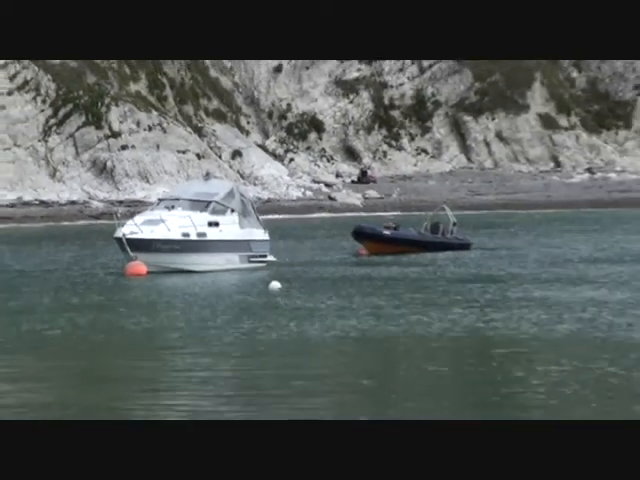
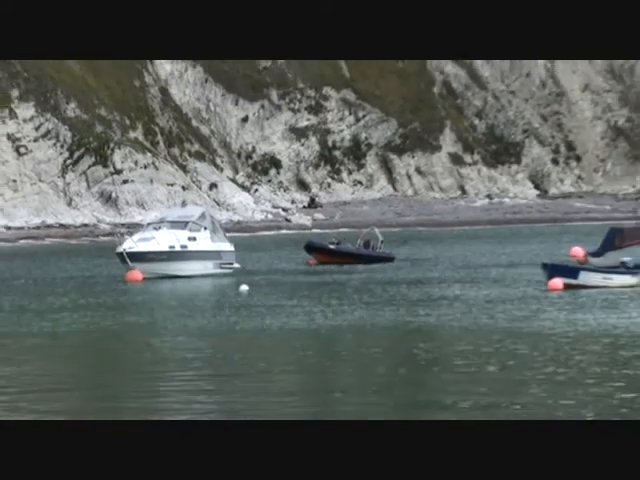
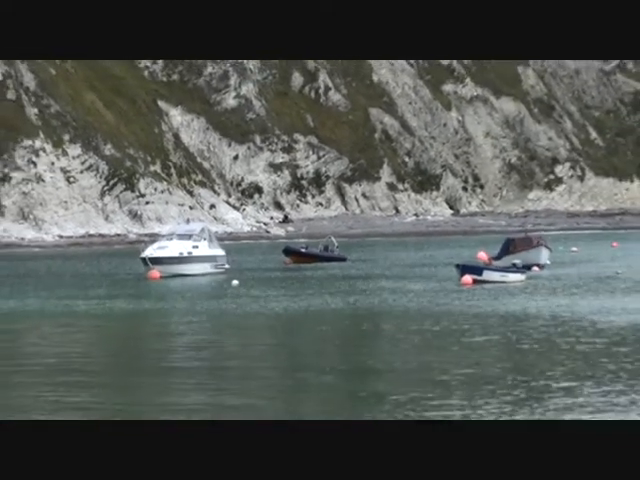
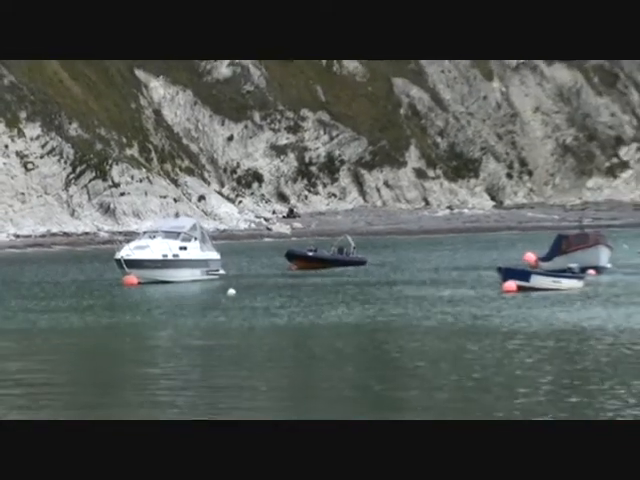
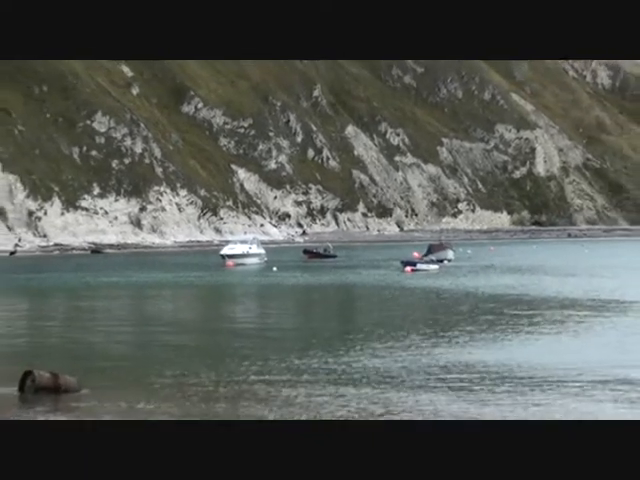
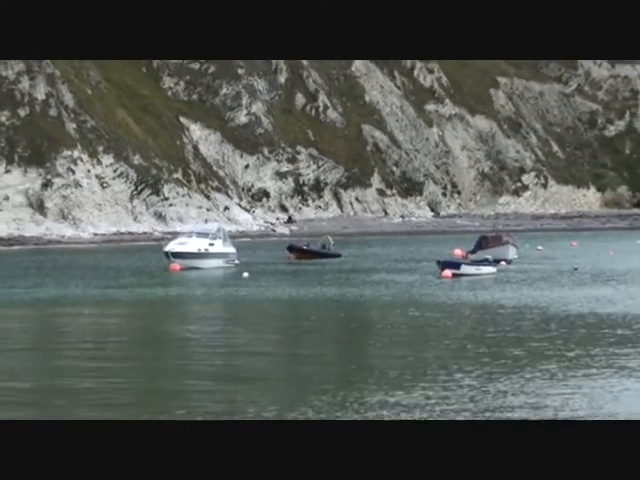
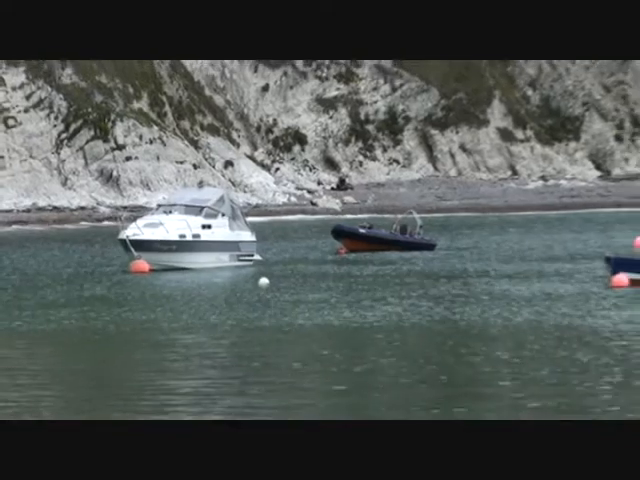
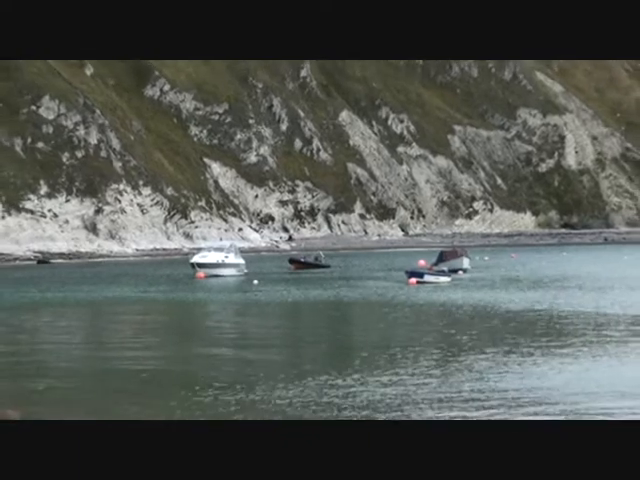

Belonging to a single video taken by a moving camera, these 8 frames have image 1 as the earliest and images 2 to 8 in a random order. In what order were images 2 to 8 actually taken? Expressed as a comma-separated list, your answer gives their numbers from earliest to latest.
7, 2, 4, 3, 6, 8, 5
